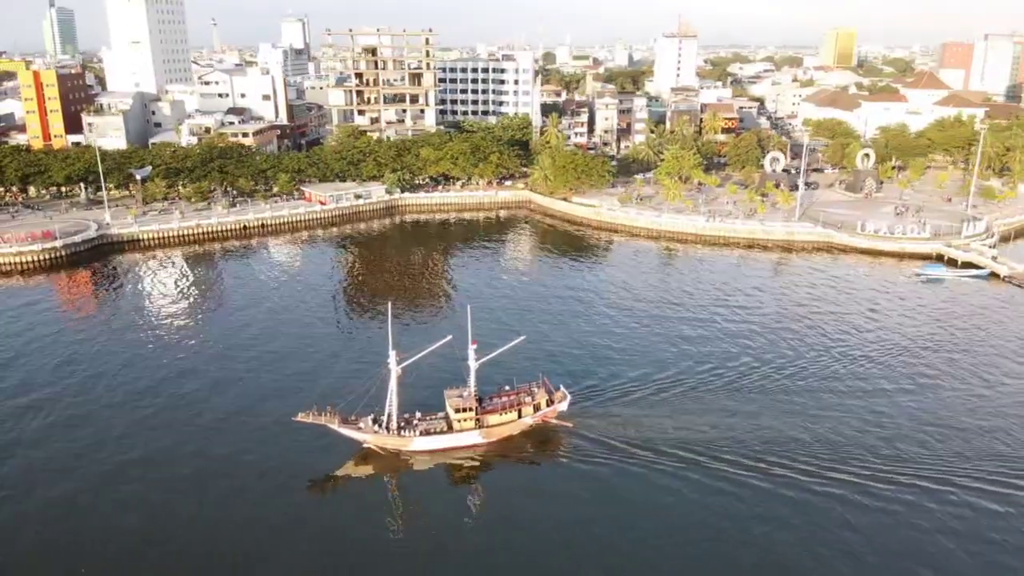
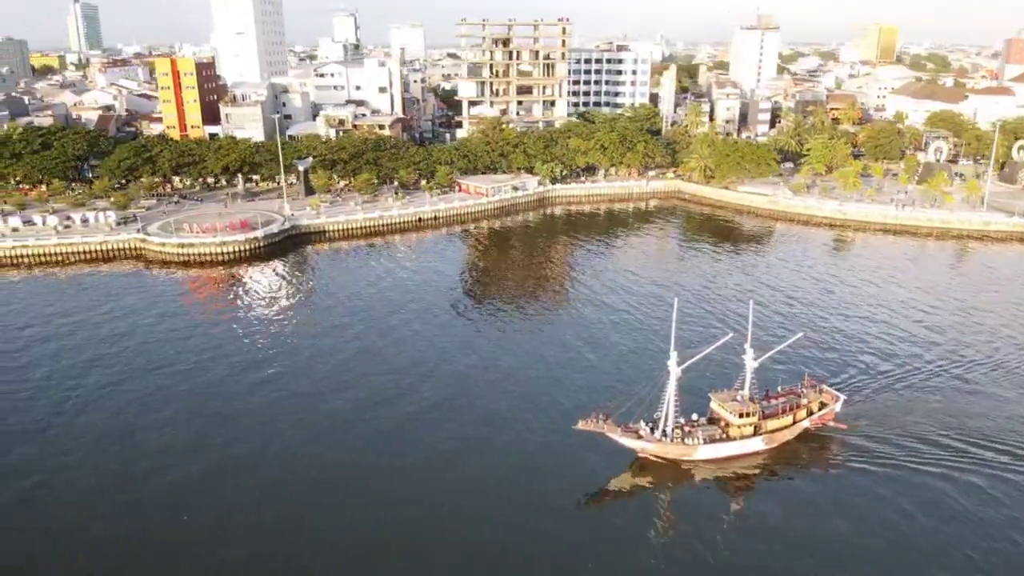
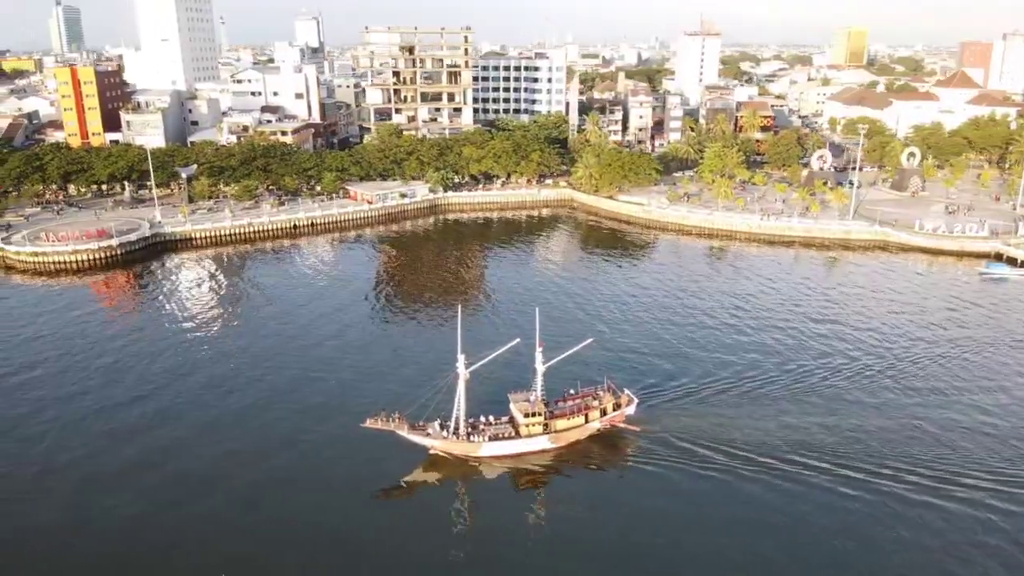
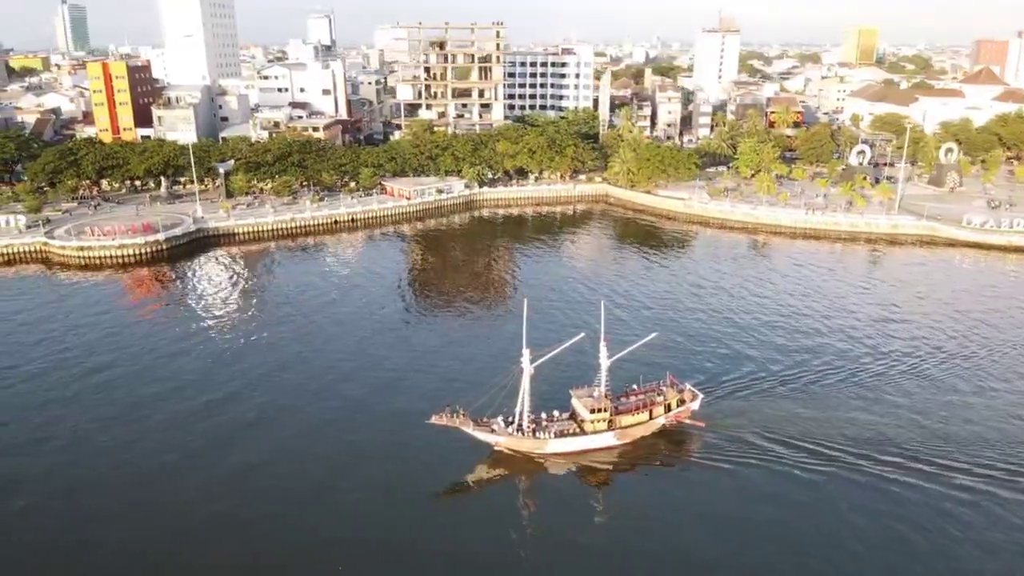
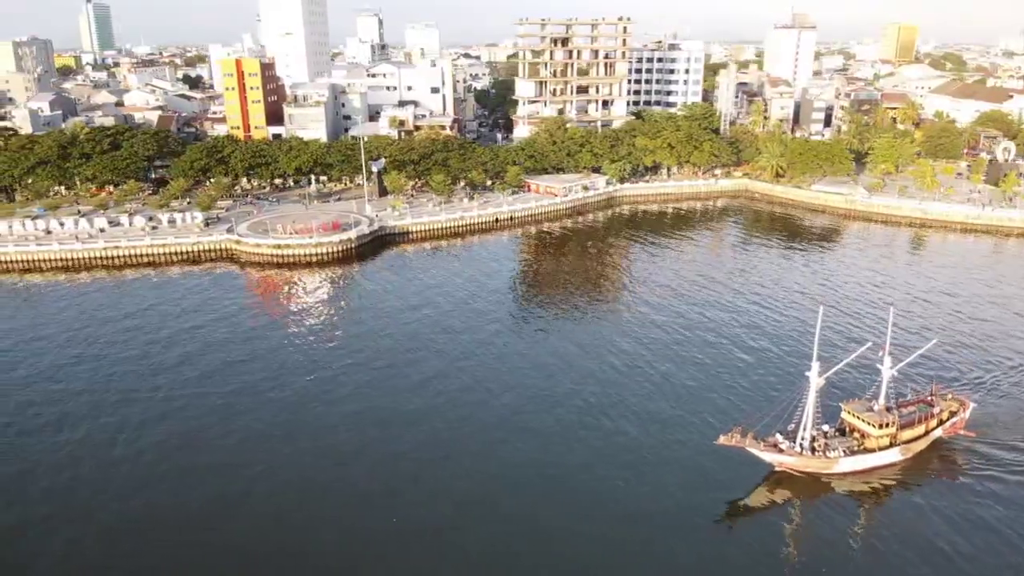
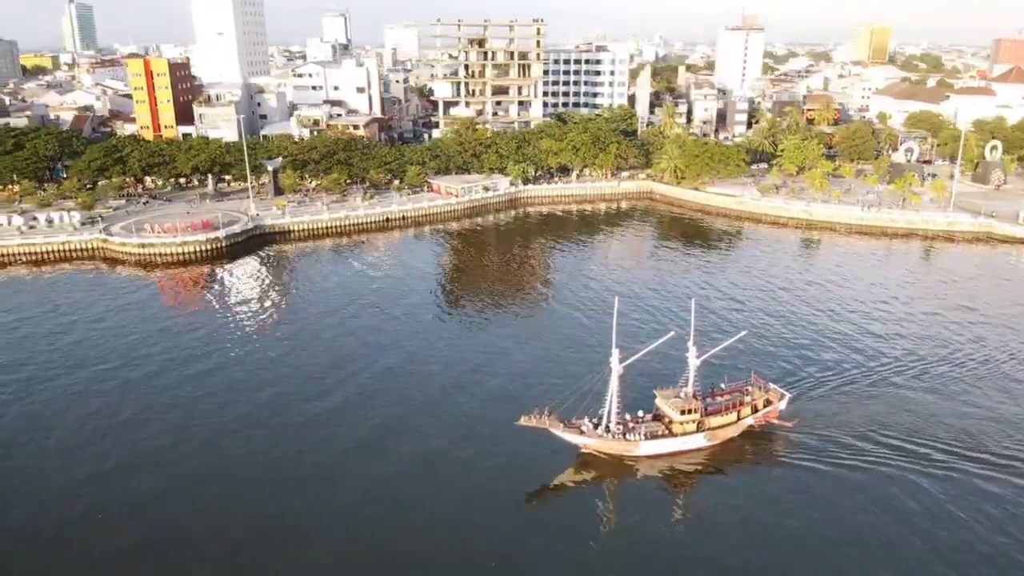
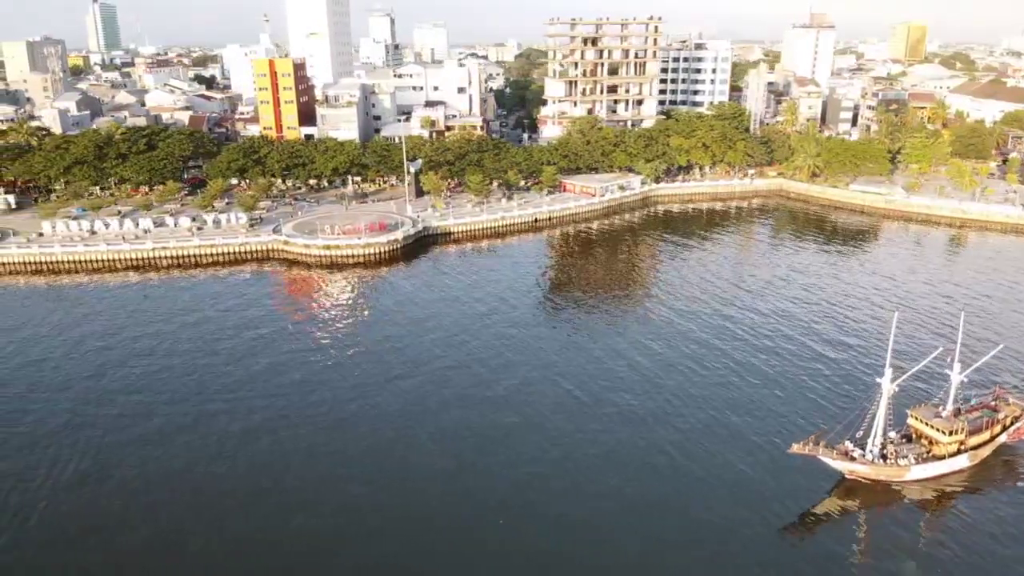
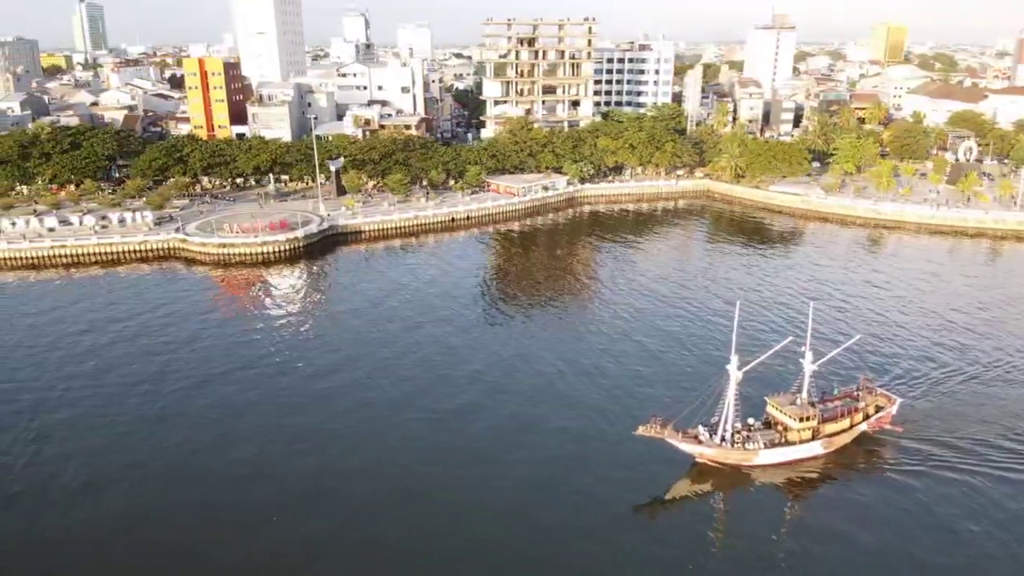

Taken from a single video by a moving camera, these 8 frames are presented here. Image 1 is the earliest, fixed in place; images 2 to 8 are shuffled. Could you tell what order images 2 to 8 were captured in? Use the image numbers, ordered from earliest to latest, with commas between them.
3, 4, 6, 2, 8, 5, 7
